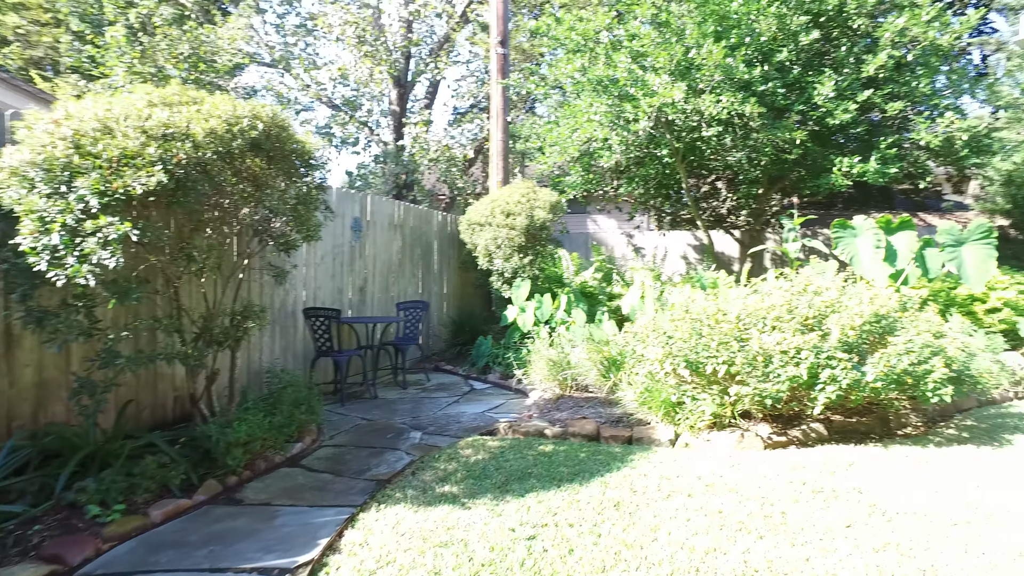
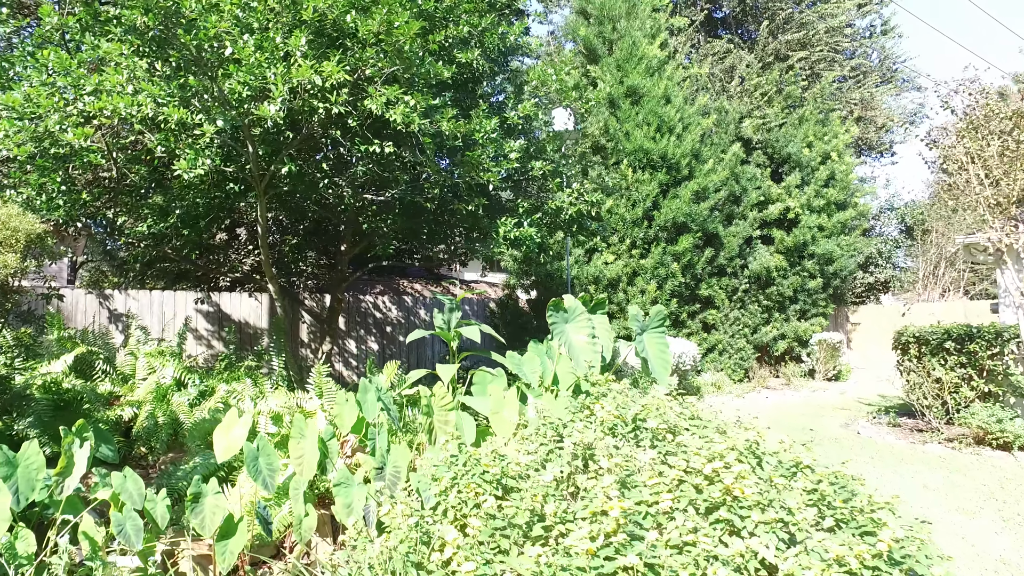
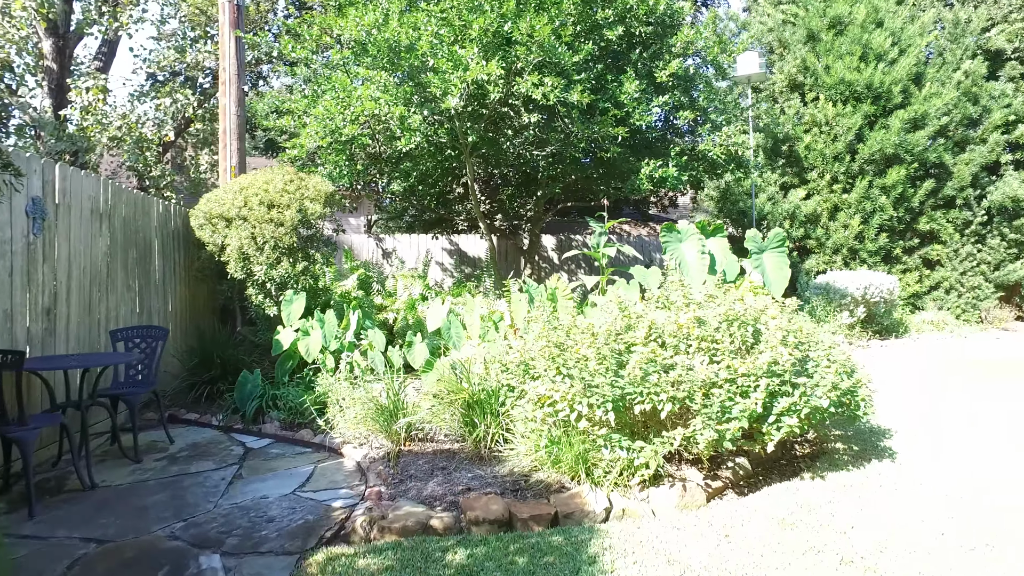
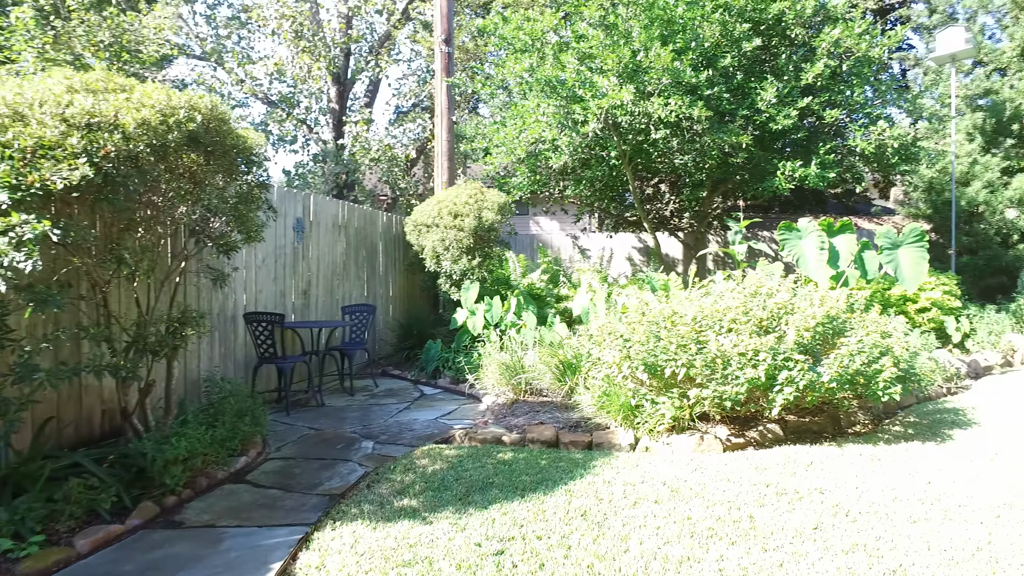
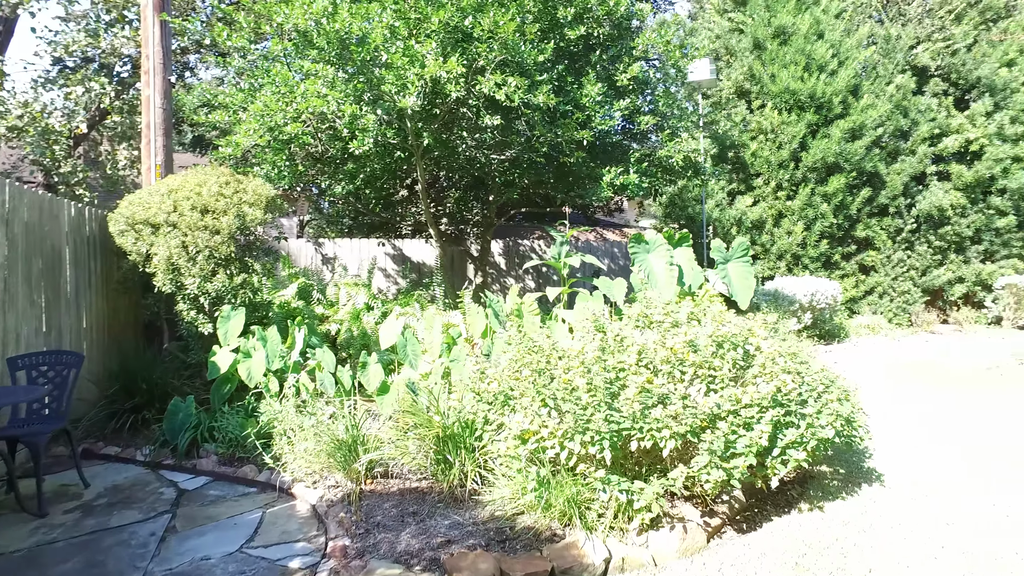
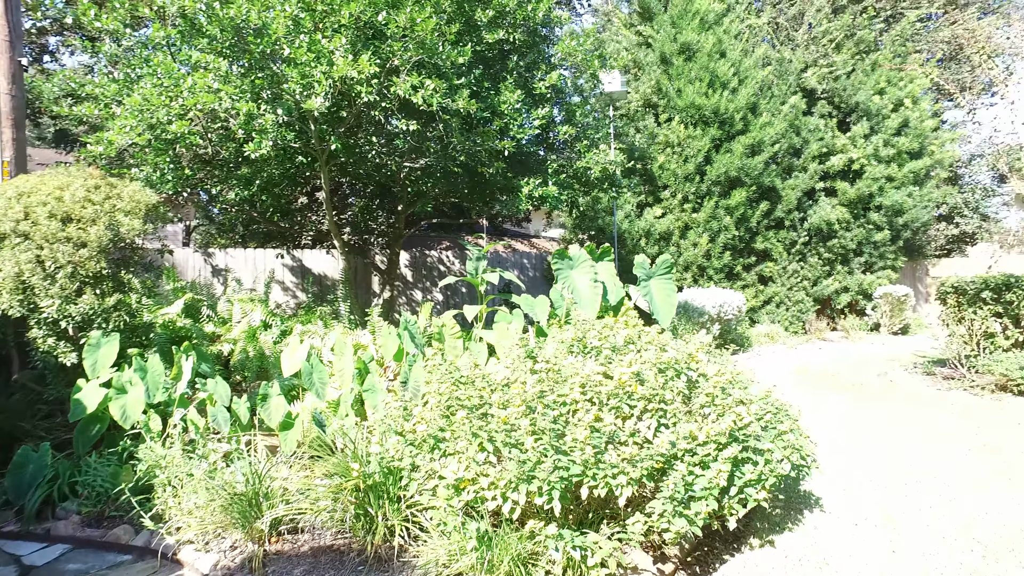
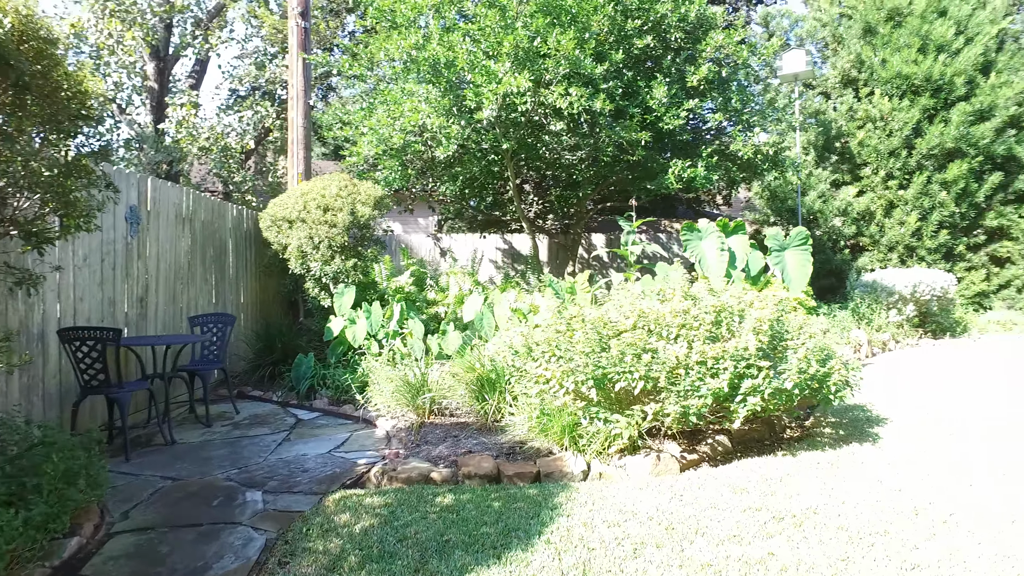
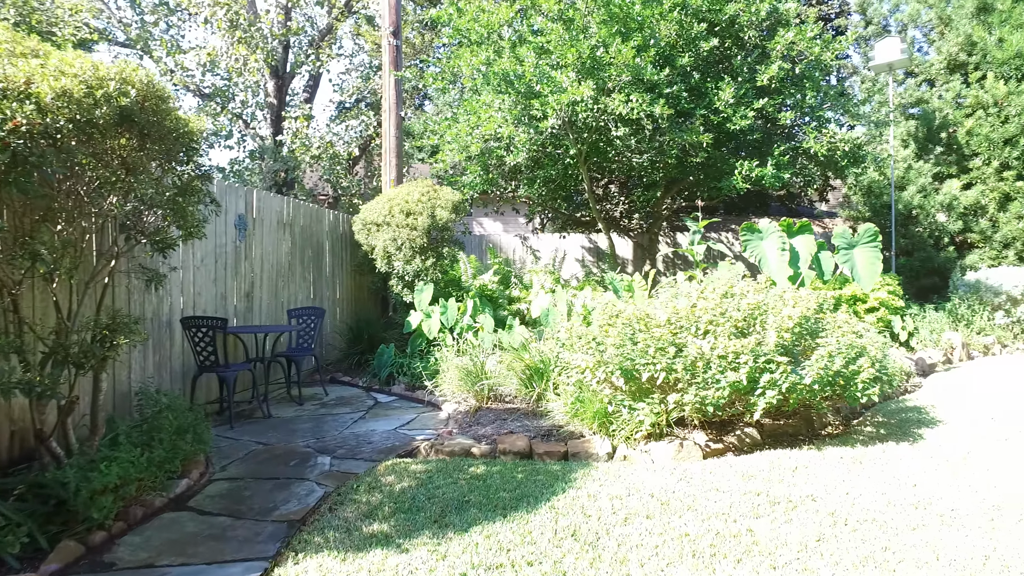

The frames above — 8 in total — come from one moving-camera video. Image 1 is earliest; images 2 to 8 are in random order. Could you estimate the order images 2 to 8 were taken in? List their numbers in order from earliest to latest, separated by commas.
4, 8, 7, 3, 5, 6, 2
